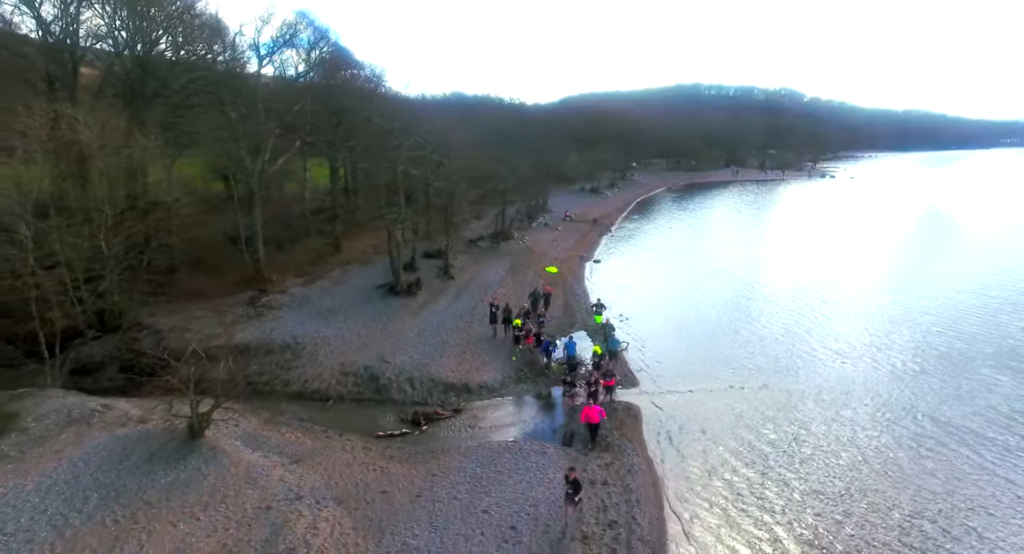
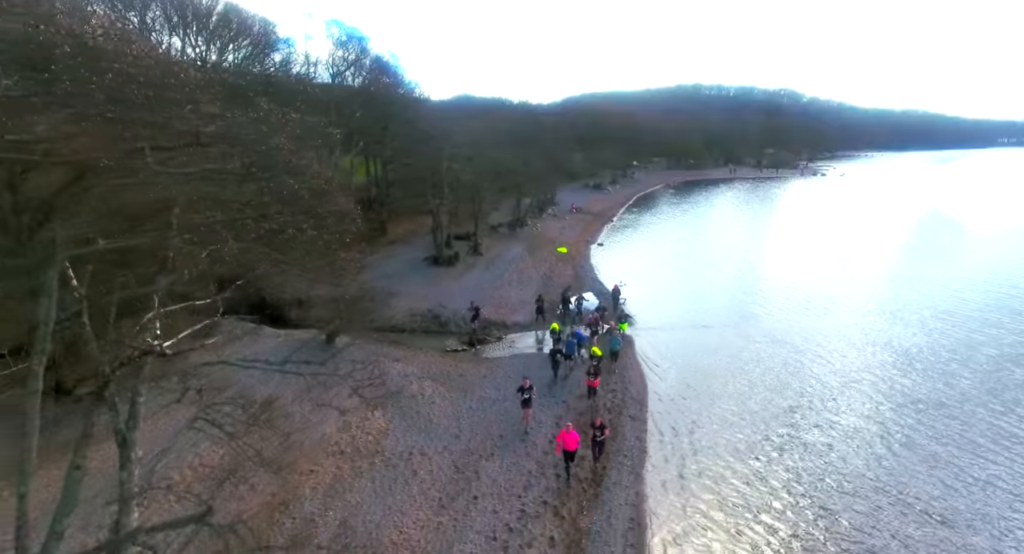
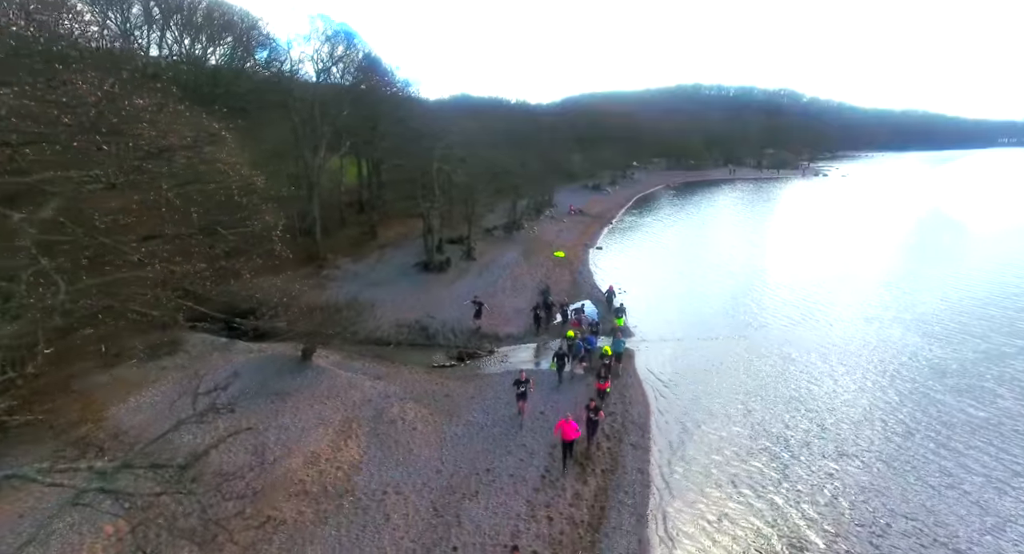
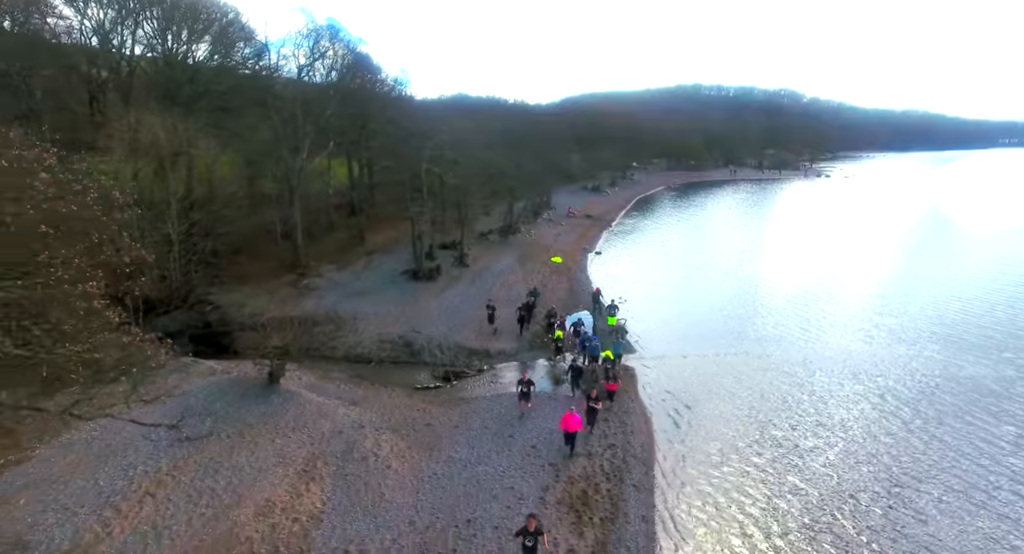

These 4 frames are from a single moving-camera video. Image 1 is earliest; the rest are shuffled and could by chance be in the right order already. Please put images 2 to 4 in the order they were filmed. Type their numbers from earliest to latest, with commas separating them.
4, 3, 2
